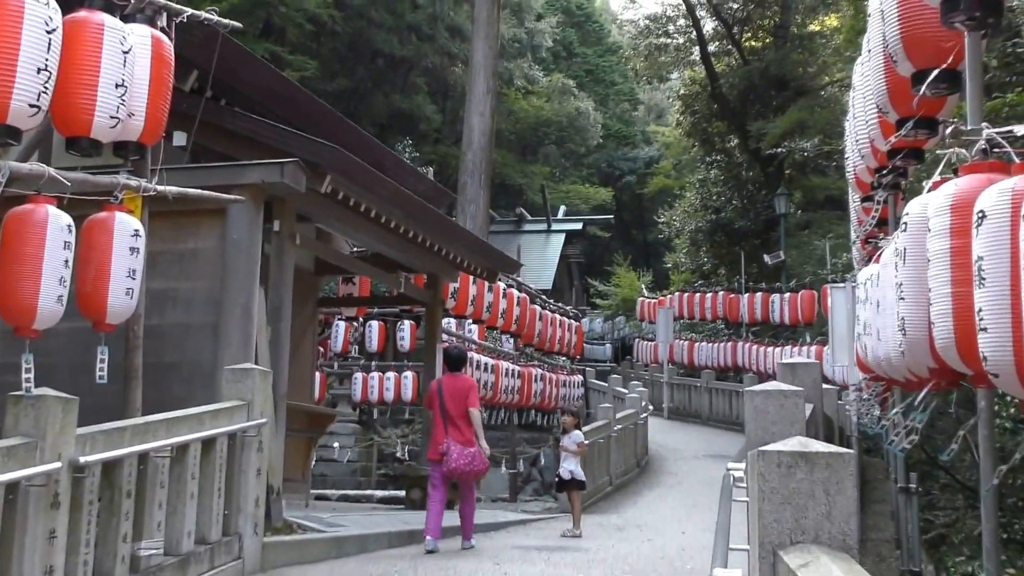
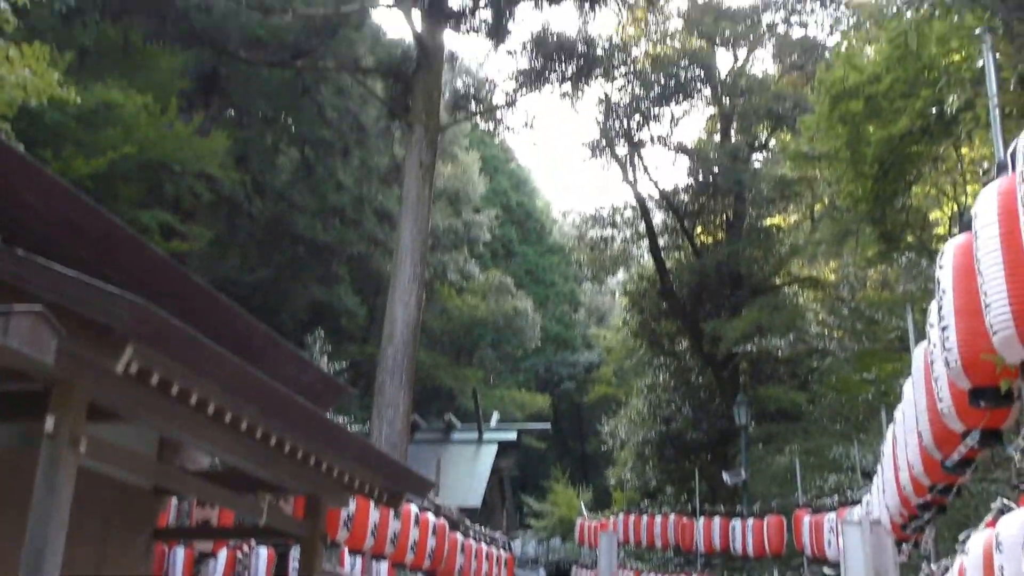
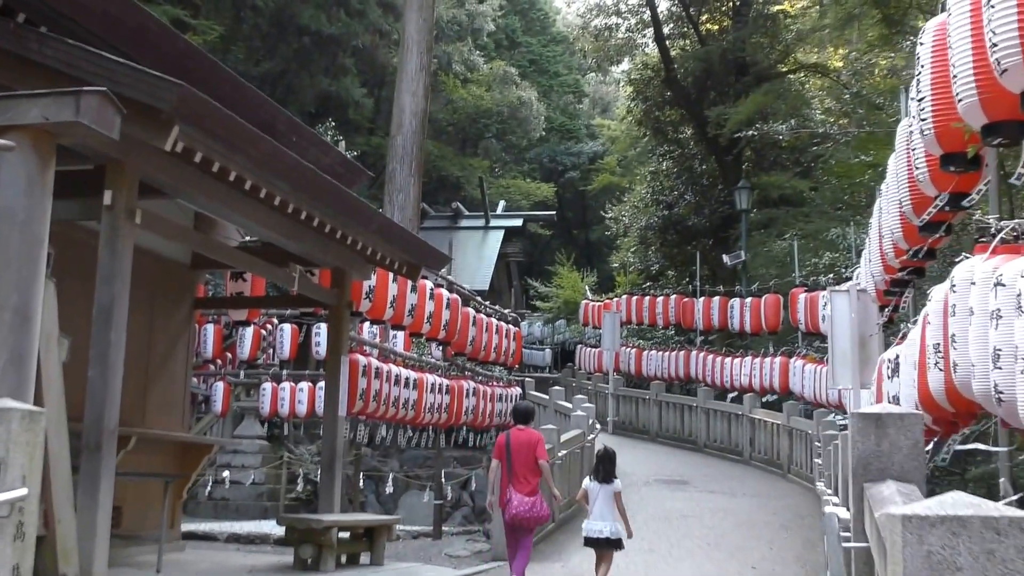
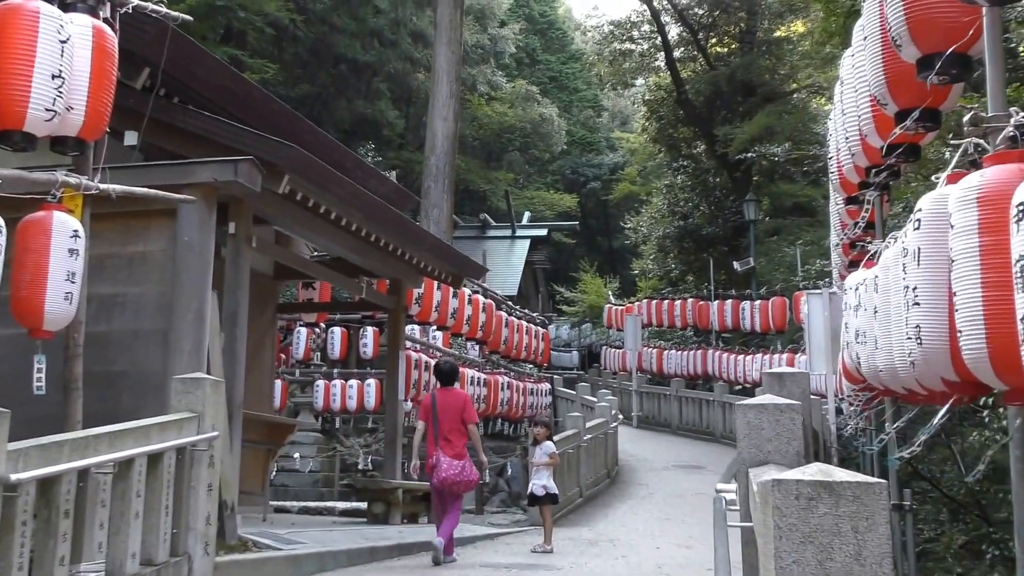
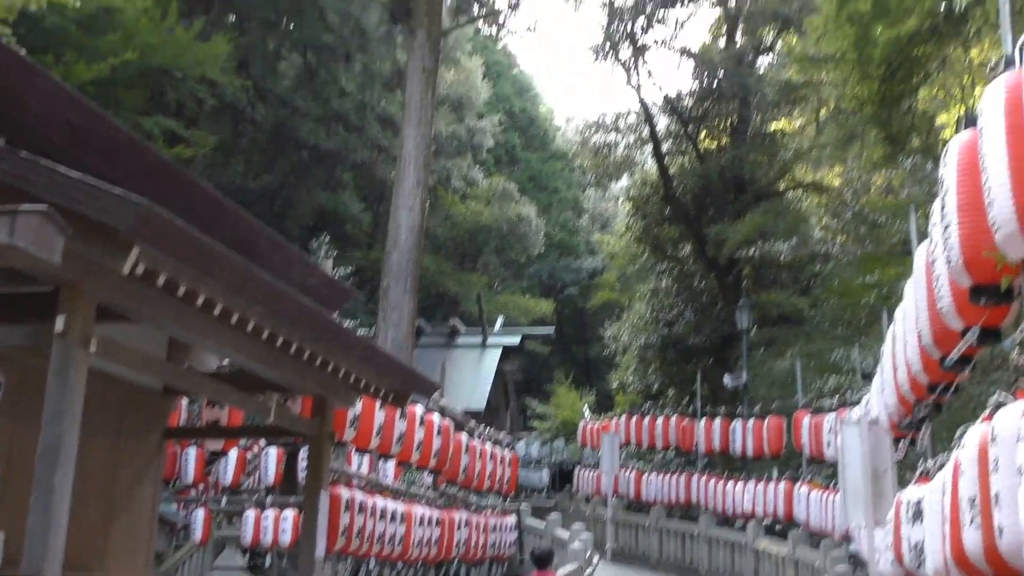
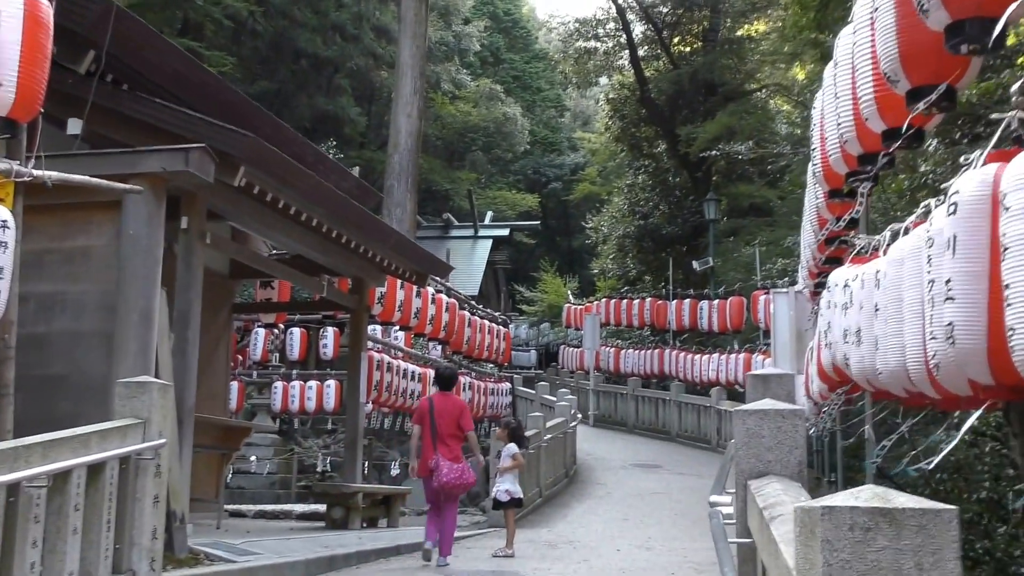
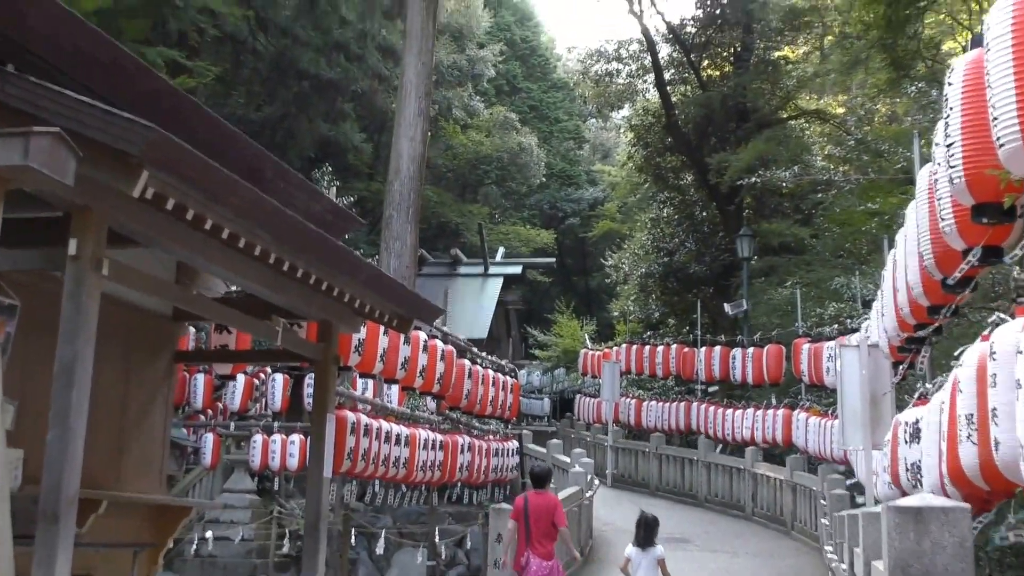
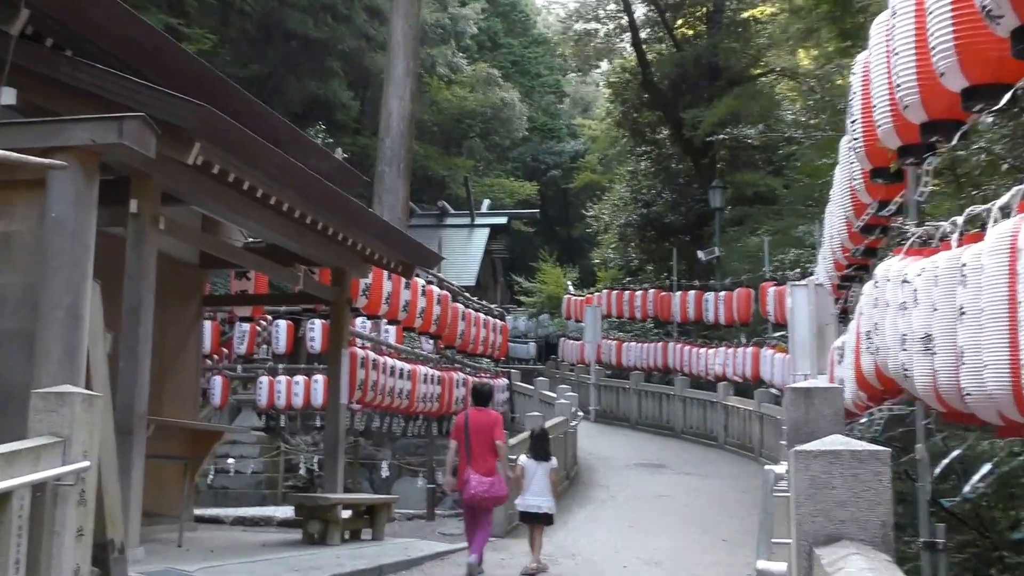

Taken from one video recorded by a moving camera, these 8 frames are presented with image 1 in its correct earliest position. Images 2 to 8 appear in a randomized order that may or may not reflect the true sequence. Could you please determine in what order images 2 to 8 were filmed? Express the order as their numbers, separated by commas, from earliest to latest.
4, 6, 8, 3, 7, 5, 2
